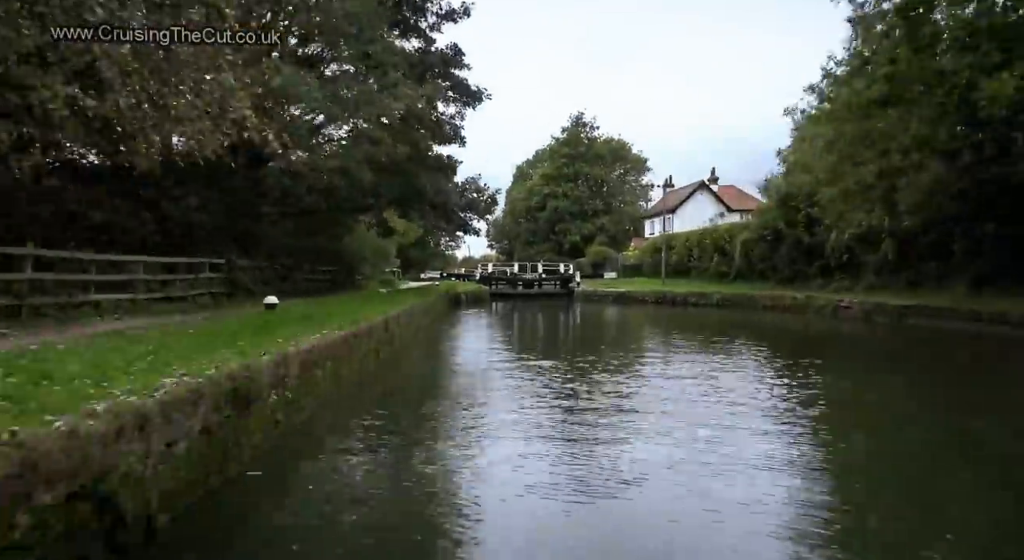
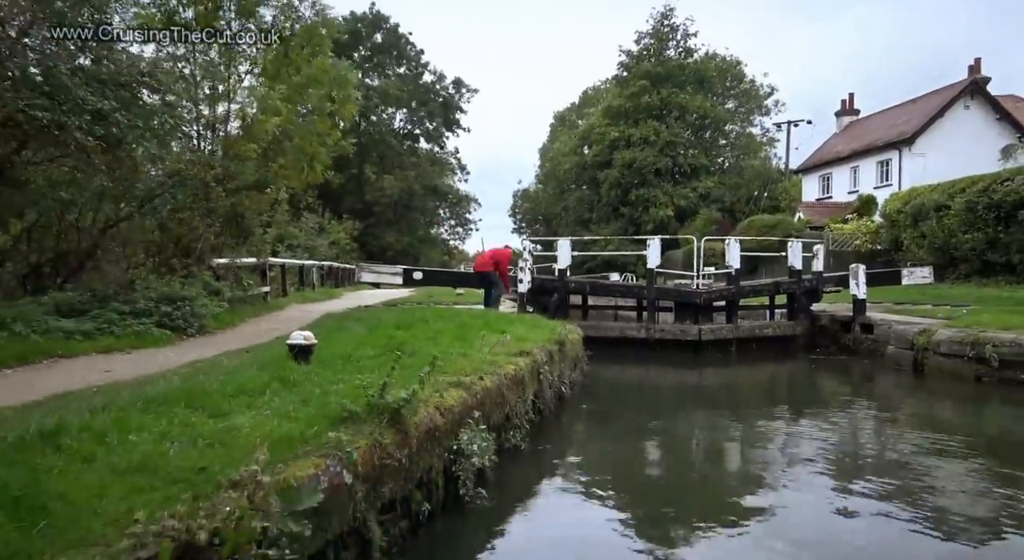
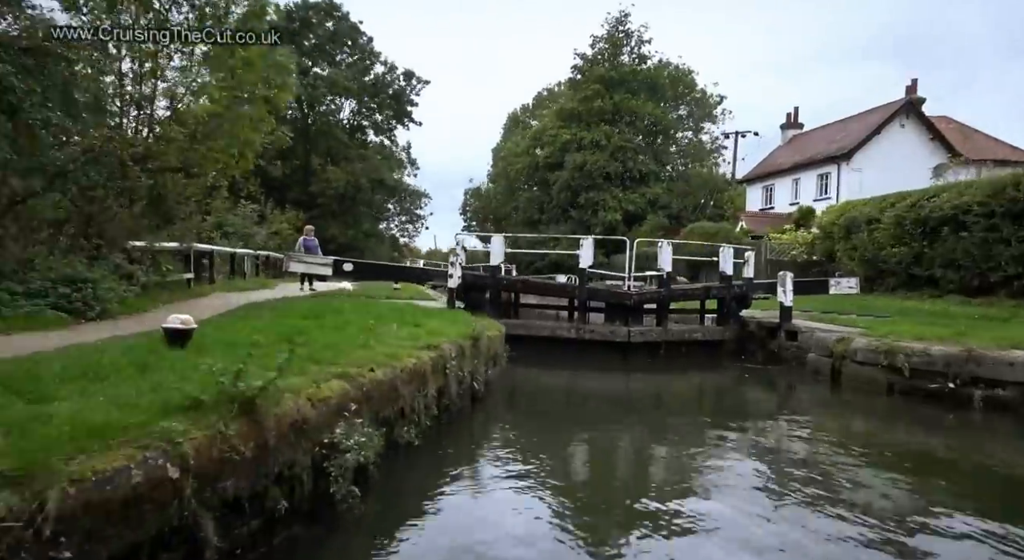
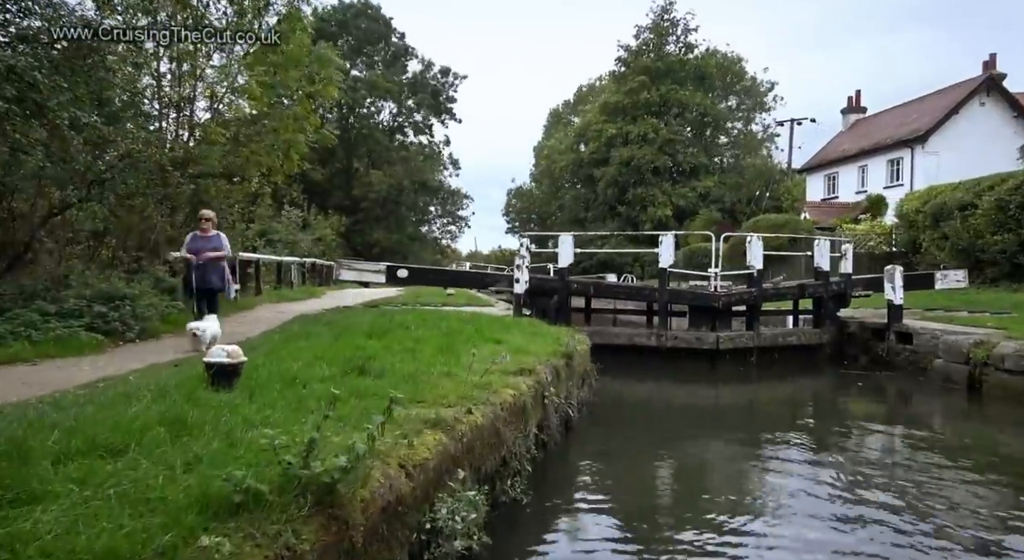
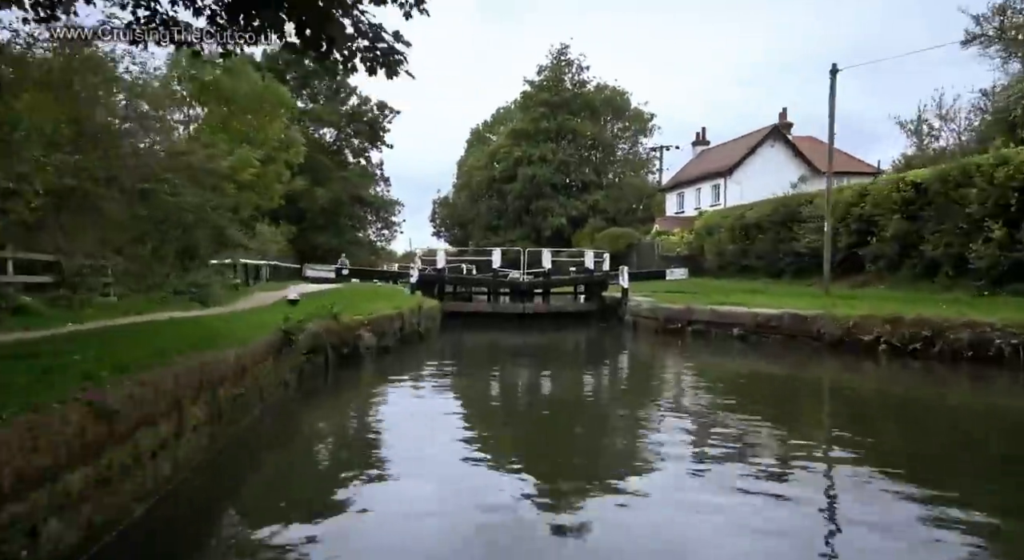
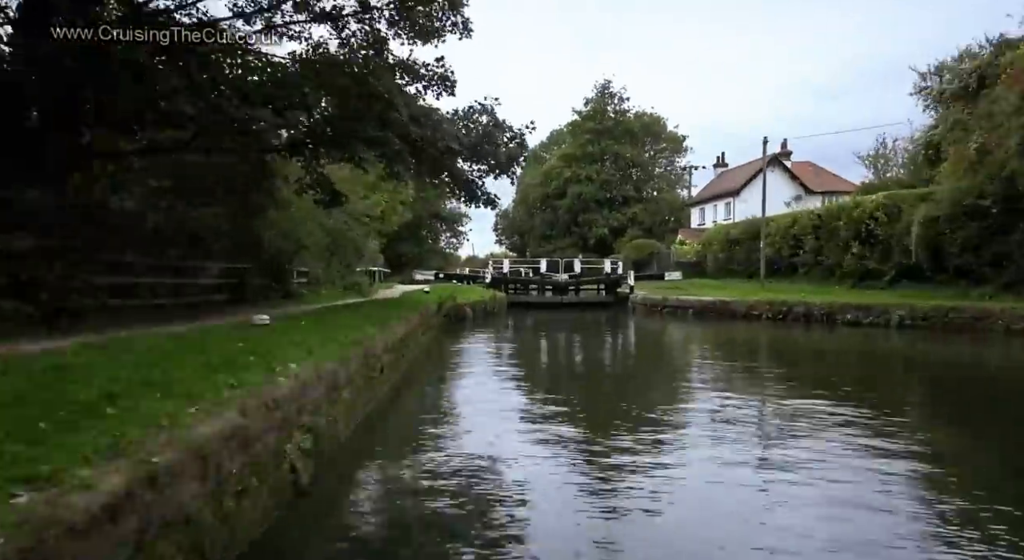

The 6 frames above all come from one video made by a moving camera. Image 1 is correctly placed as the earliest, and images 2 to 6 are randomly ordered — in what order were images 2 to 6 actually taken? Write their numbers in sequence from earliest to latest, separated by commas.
6, 5, 3, 4, 2
